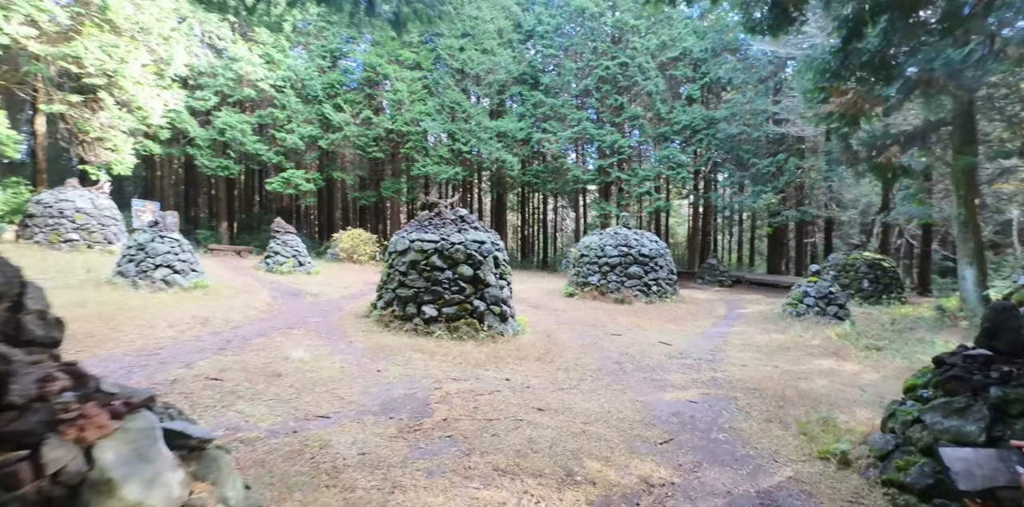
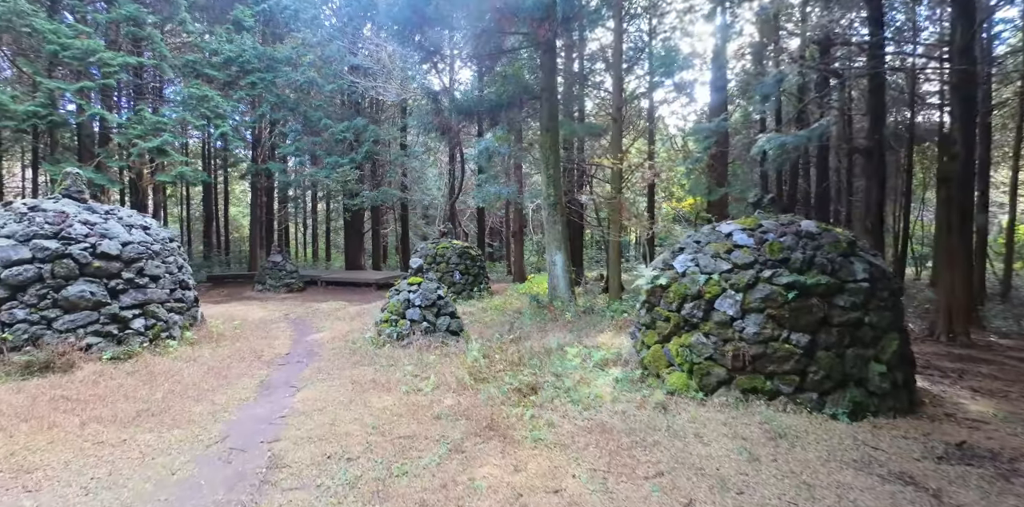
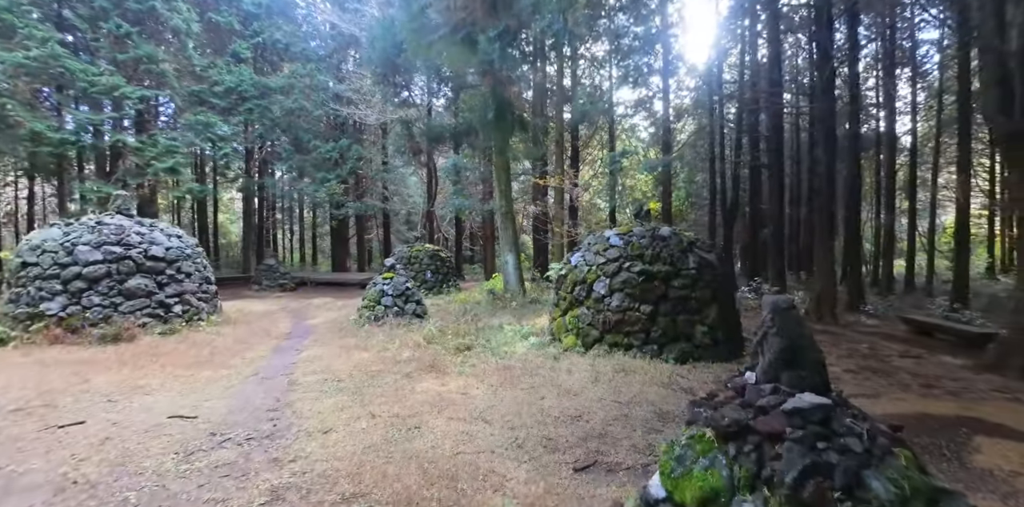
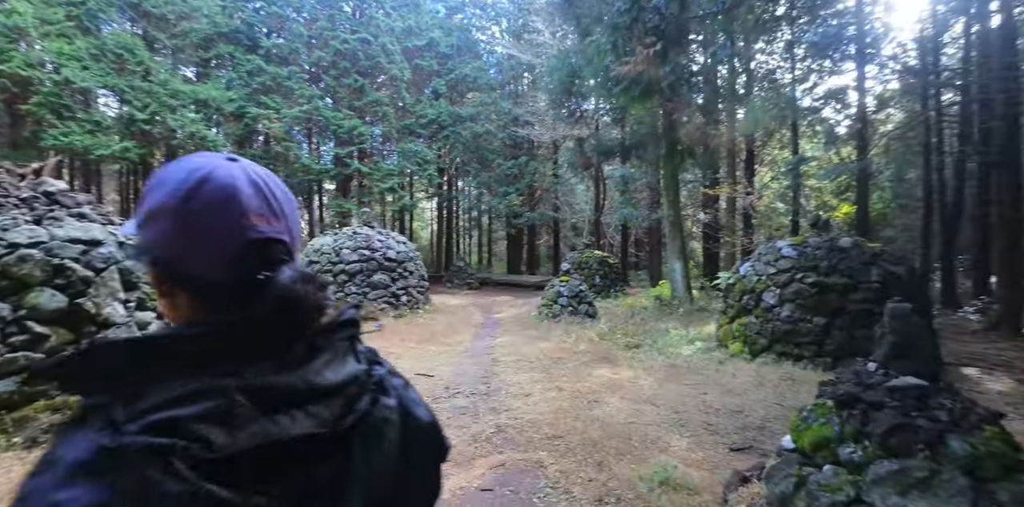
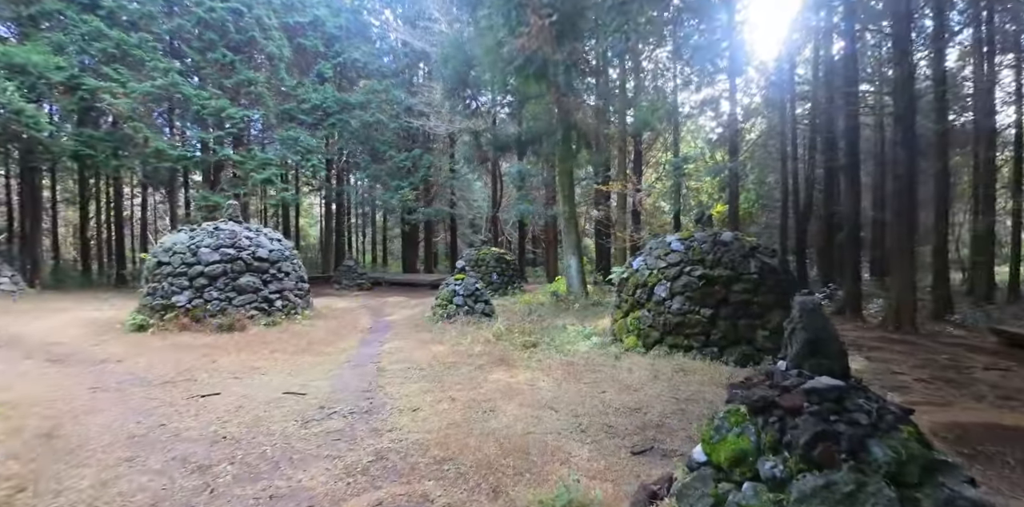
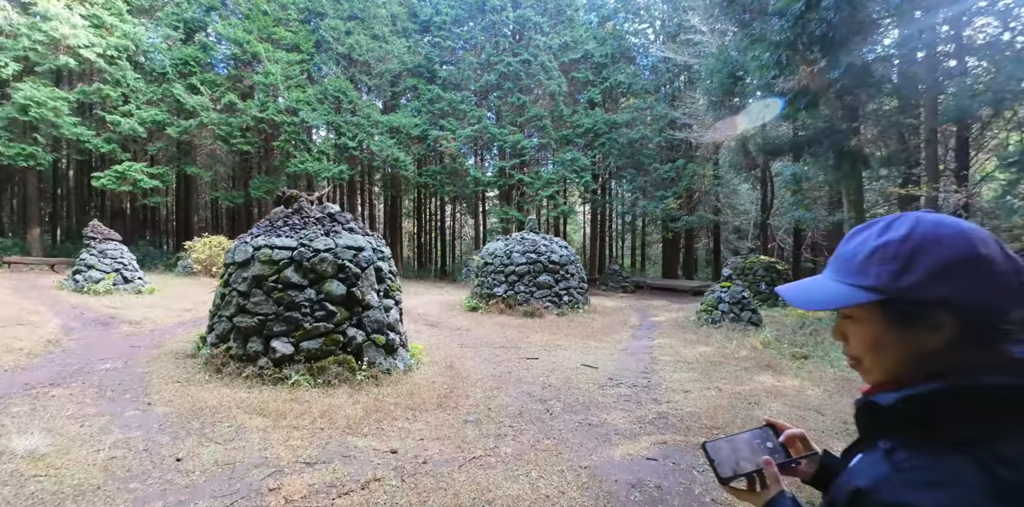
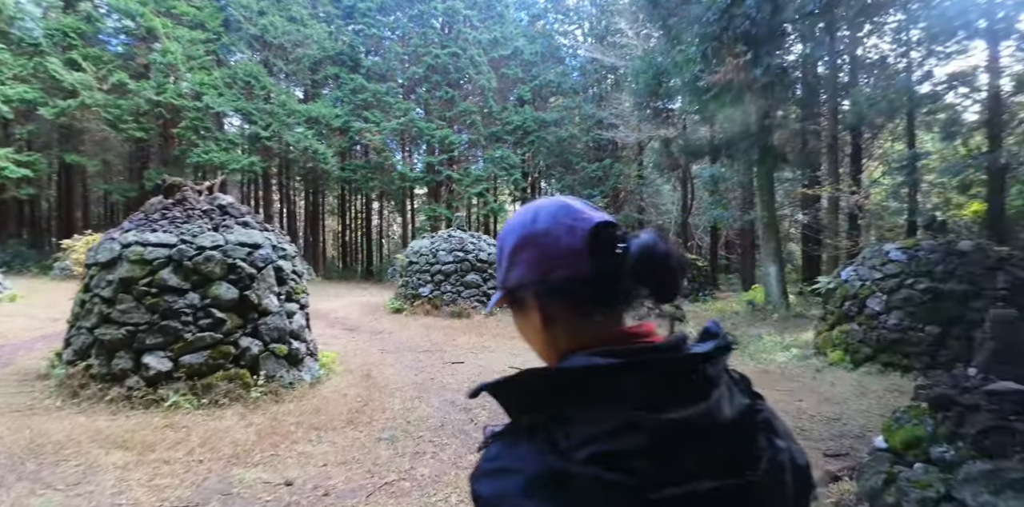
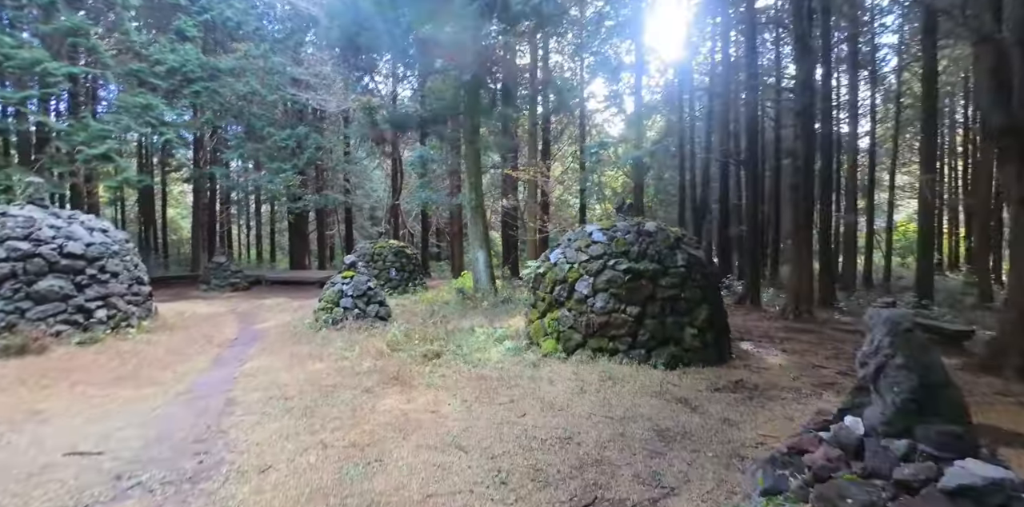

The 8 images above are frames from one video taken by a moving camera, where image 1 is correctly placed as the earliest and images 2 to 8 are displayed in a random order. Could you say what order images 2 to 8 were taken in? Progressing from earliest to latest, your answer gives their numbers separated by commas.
6, 7, 4, 5, 3, 8, 2
